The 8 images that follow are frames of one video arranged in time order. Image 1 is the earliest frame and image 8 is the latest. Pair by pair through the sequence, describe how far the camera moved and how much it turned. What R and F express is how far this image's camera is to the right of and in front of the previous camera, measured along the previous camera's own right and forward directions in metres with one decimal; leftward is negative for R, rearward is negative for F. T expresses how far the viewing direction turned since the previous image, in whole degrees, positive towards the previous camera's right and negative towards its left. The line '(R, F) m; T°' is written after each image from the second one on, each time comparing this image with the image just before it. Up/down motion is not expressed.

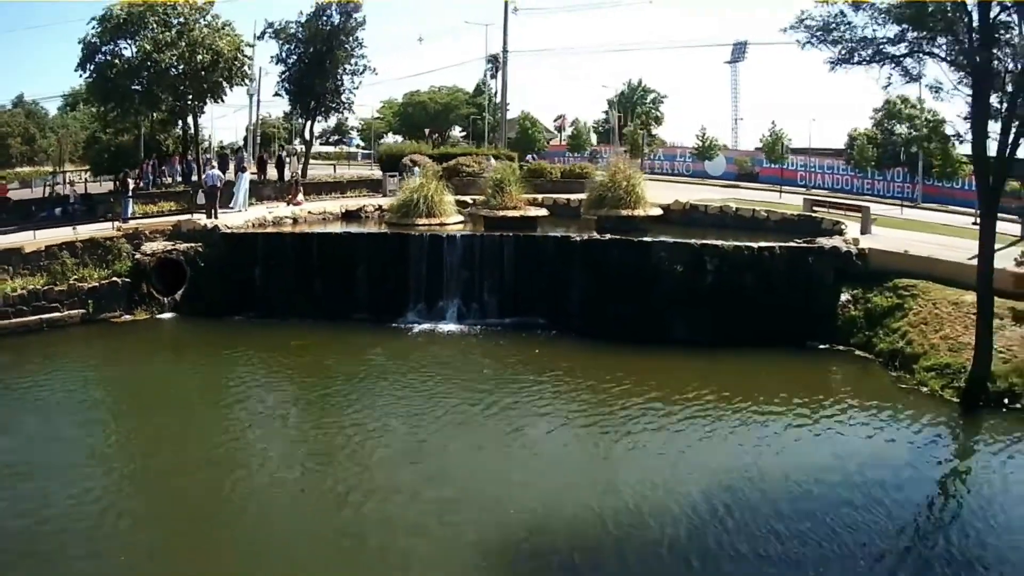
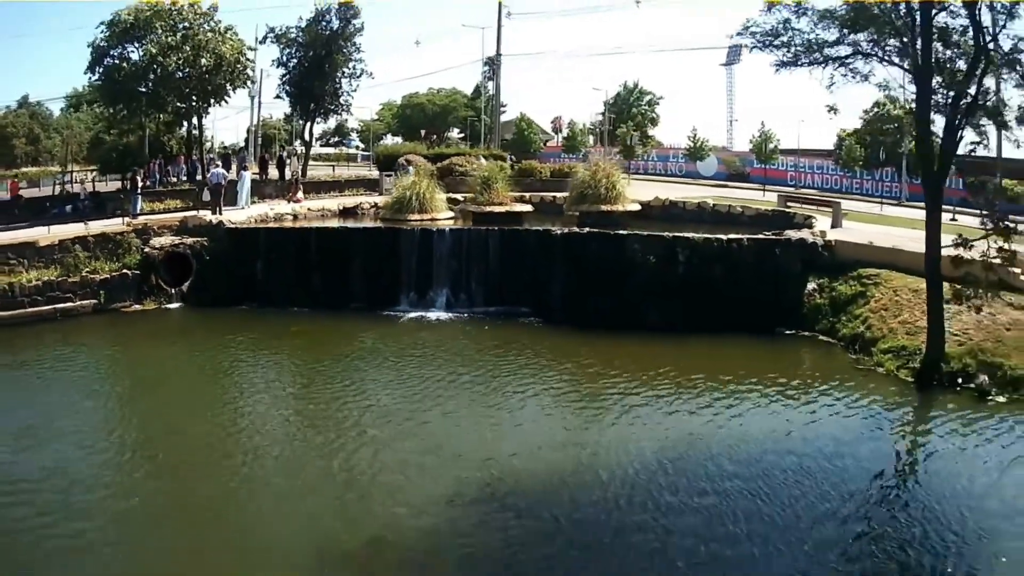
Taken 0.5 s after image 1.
(+0.3, -1.1) m; 0°
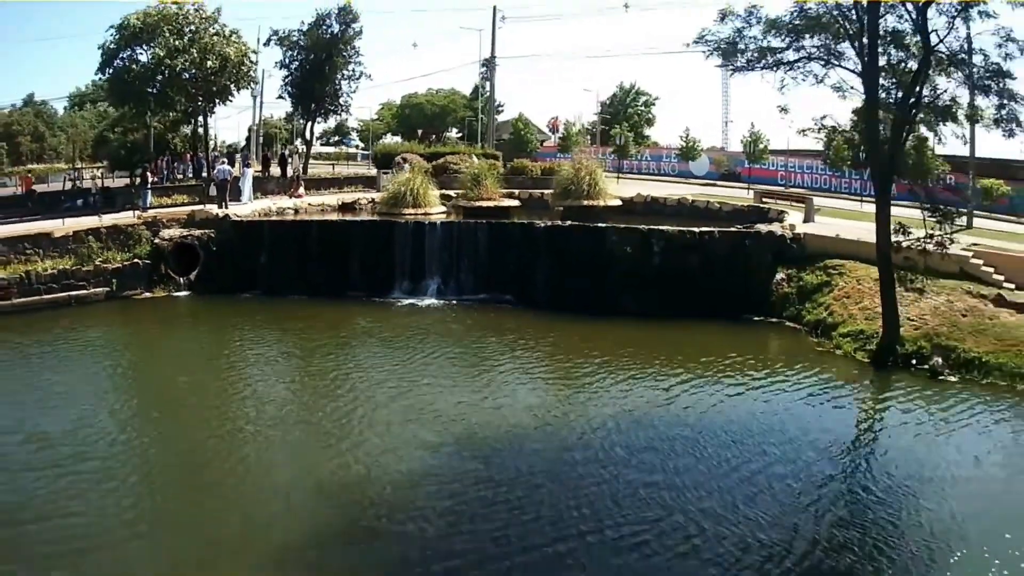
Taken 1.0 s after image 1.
(+0.3, -1.2) m; 0°
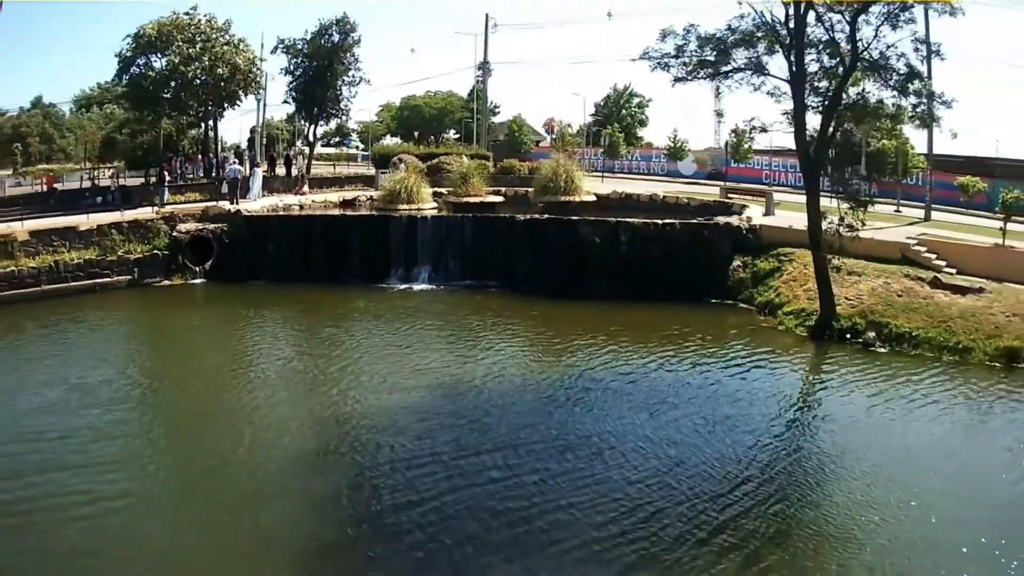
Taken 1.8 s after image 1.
(+0.5, -2.2) m; 0°
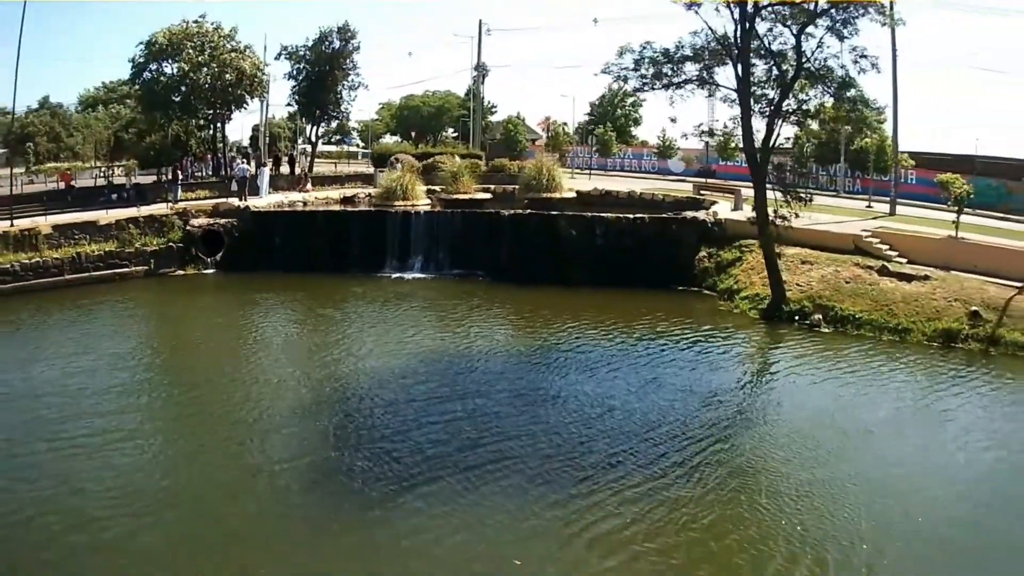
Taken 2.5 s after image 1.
(+0.5, -2.1) m; 0°
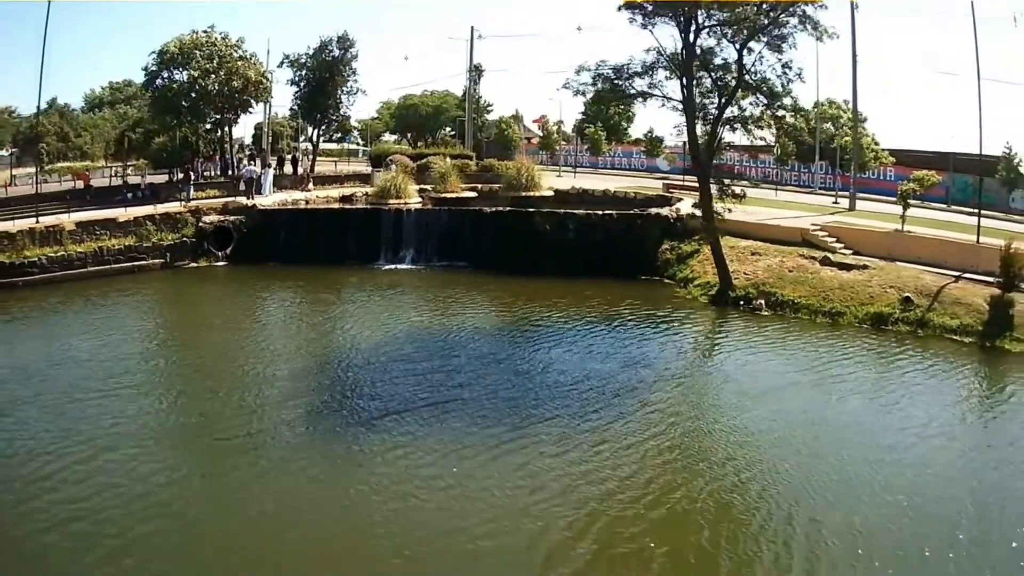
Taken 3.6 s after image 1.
(+0.7, -2.6) m; 0°
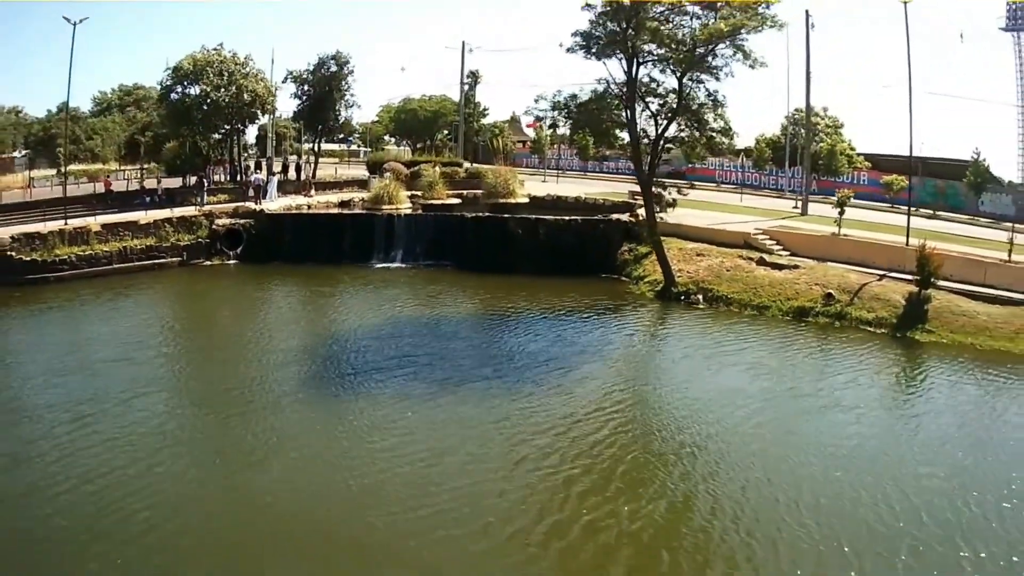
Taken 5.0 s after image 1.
(+1.0, -3.7) m; 0°
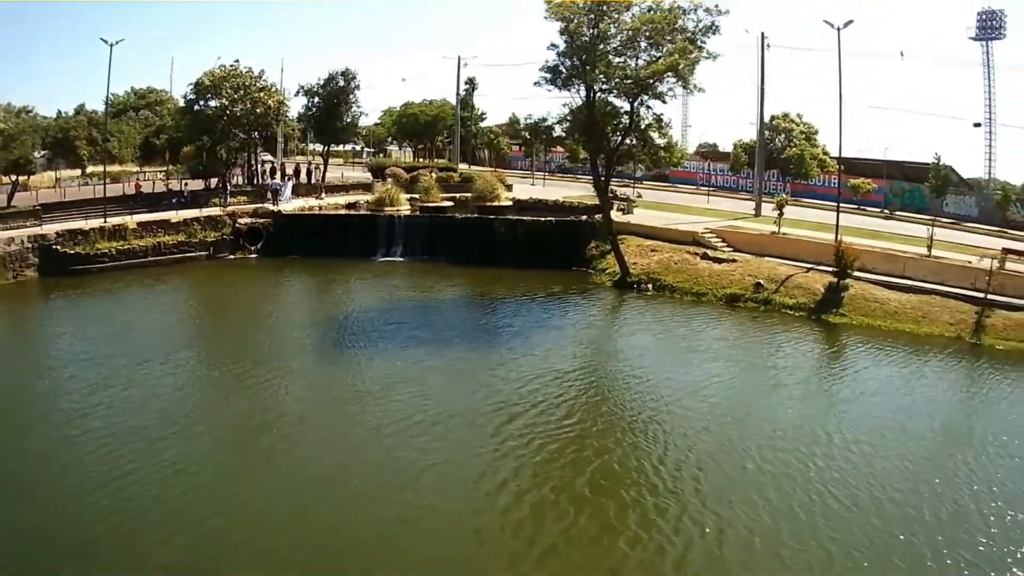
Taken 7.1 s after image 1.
(+0.9, -5.2) m; 0°
